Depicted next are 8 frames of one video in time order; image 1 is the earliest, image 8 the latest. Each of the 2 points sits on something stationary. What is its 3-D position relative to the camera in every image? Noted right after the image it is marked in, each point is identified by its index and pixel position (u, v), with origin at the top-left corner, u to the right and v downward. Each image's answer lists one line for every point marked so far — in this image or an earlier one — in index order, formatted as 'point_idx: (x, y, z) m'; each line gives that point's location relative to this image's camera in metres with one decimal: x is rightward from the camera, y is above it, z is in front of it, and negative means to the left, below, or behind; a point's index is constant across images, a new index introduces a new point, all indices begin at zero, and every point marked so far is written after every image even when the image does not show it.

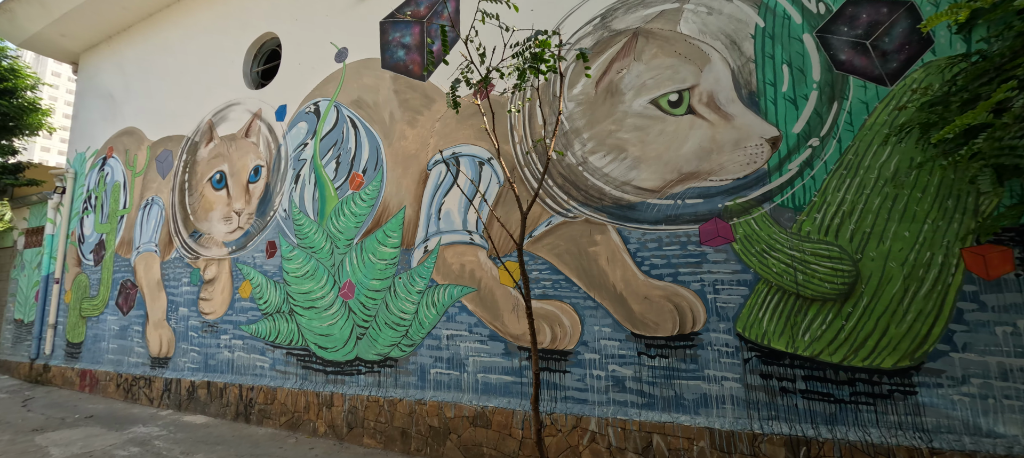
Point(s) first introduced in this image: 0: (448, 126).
0: (-0.7, +1.2, +4.6) m
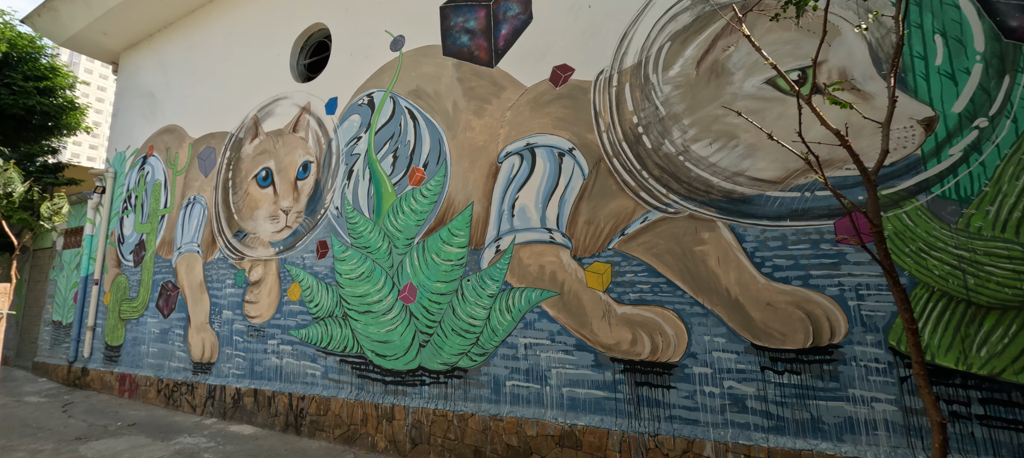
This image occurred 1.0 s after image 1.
0: (+0.1, +1.2, +4.2) m
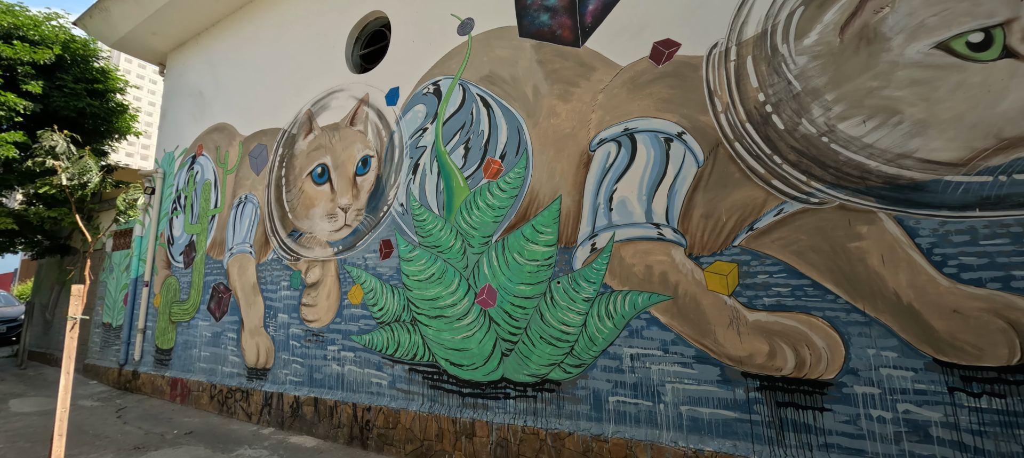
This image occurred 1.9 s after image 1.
0: (+1.0, +1.2, +3.8) m
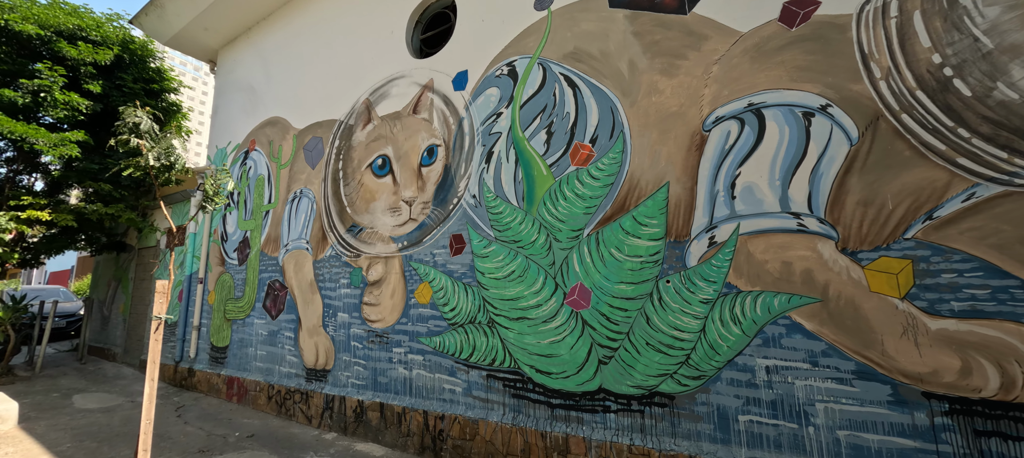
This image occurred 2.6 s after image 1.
0: (+1.8, +1.3, +3.3) m
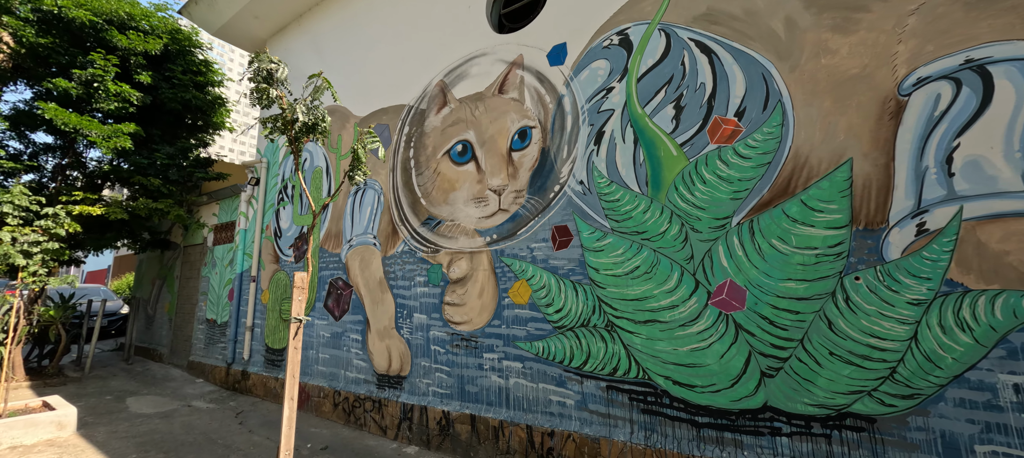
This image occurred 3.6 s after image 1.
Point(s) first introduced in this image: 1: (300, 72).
0: (+2.8, +1.4, +2.7) m
1: (-3.9, +2.9, +7.5) m
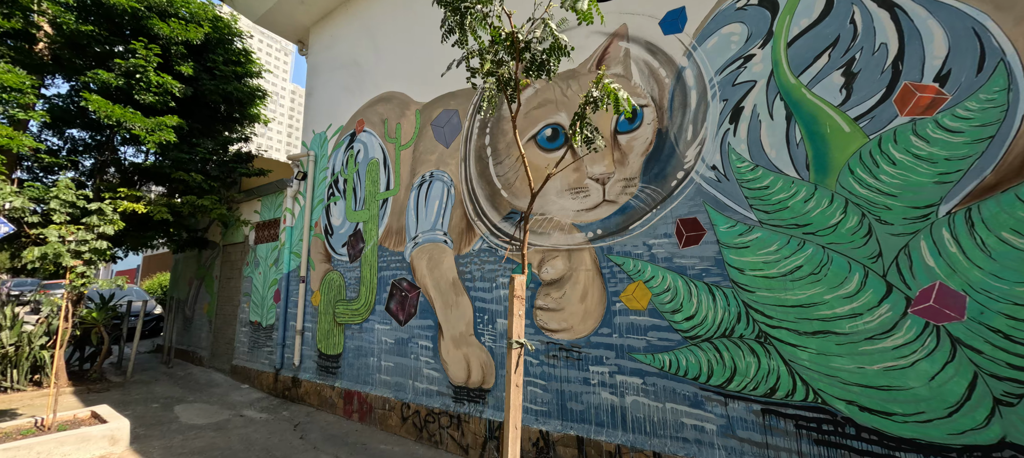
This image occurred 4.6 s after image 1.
0: (+3.8, +1.4, +2.0) m
1: (-2.8, +2.9, +7.0) m
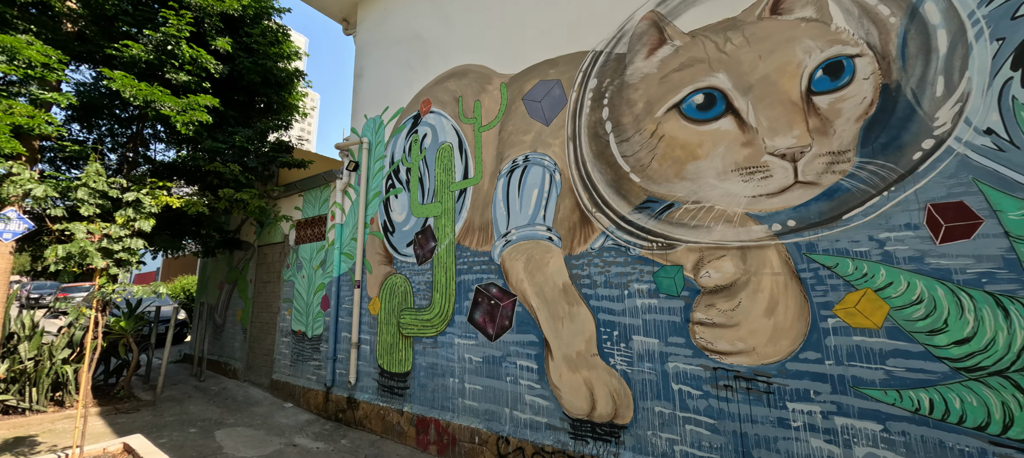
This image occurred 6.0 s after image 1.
0: (+4.9, +1.5, +1.1) m
1: (-1.6, +3.0, +6.2) m
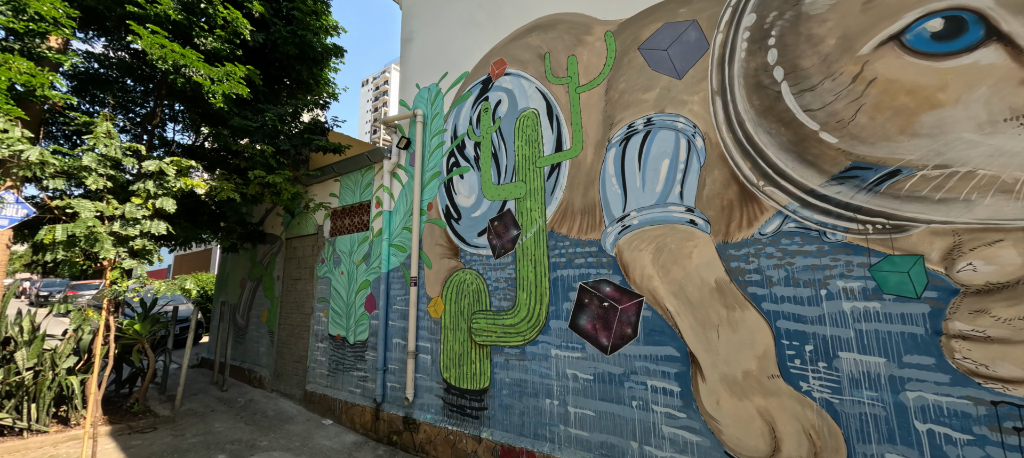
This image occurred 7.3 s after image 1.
0: (+5.9, +1.7, +0.1) m
1: (-0.6, +3.1, +5.3) m
